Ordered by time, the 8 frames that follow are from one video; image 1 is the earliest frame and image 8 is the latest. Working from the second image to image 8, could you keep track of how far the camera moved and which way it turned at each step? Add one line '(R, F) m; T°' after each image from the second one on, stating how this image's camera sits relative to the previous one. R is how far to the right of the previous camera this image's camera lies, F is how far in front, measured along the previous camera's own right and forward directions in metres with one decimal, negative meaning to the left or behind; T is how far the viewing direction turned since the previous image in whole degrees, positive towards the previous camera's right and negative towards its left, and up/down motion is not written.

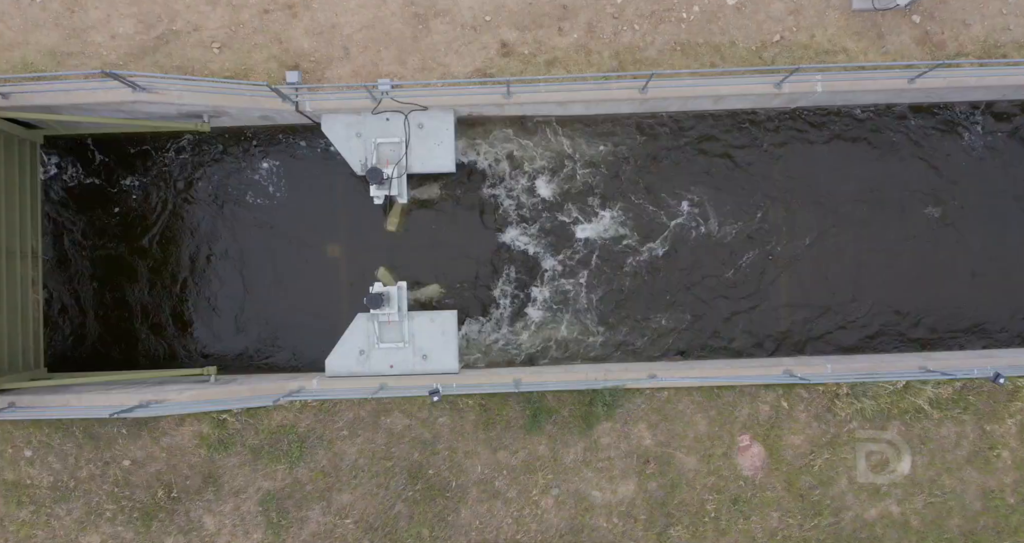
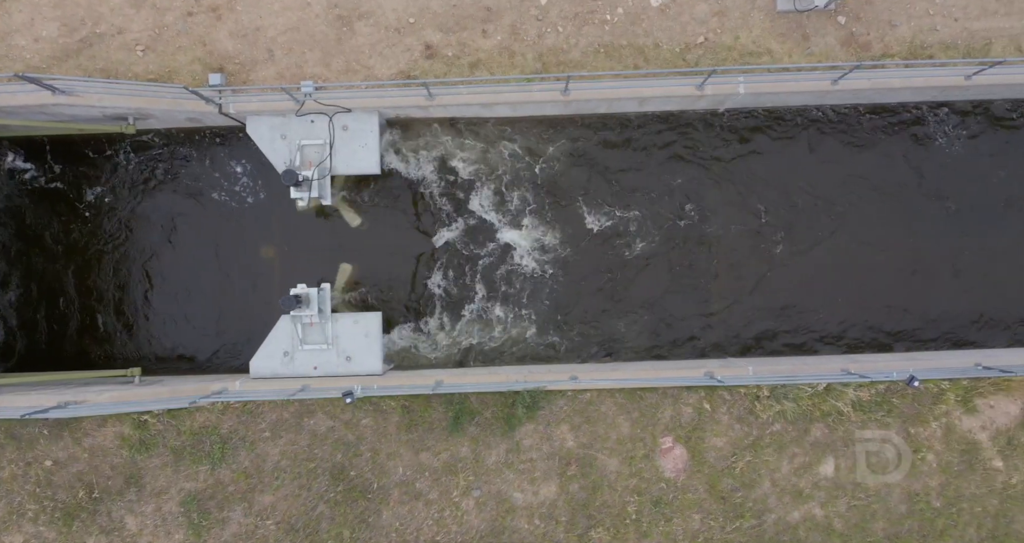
(+1.5, 0.0) m; 0°
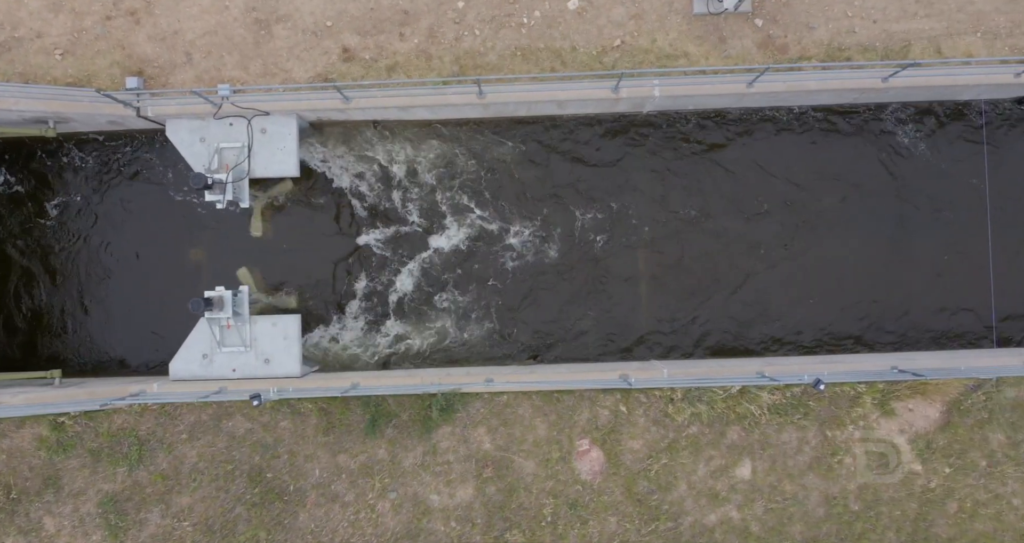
(+1.6, 0.0) m; 0°
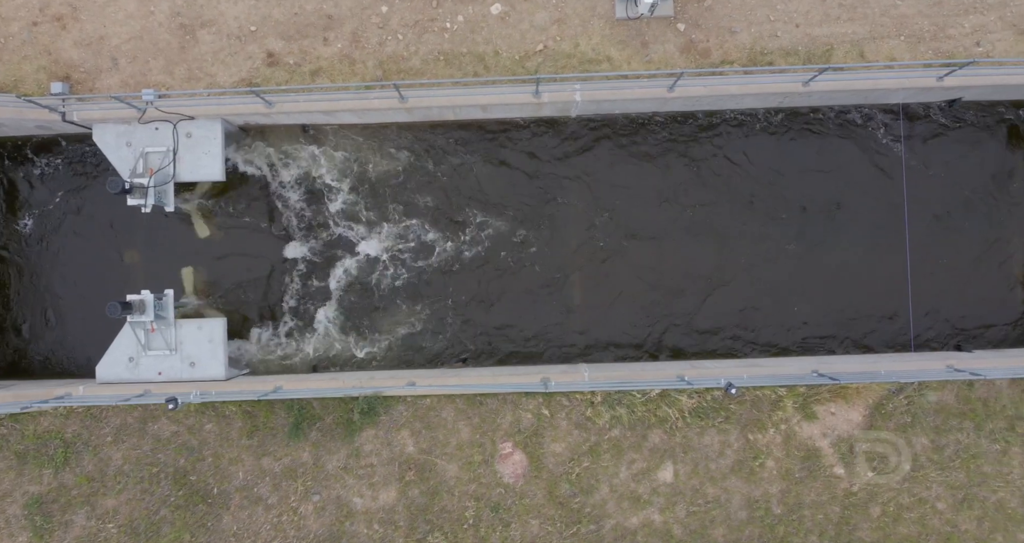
(+1.5, 0.0) m; 0°
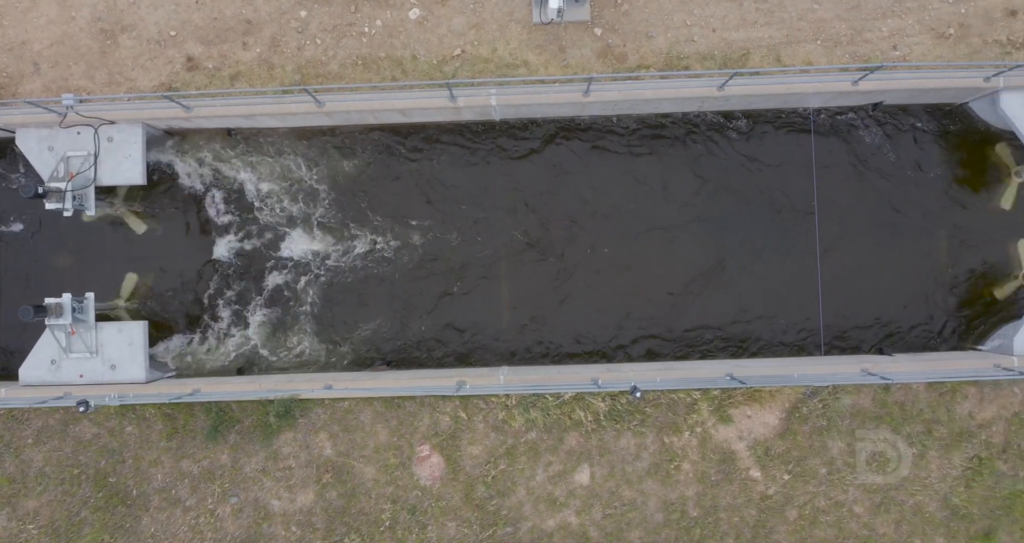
(+1.6, -0.1) m; 0°
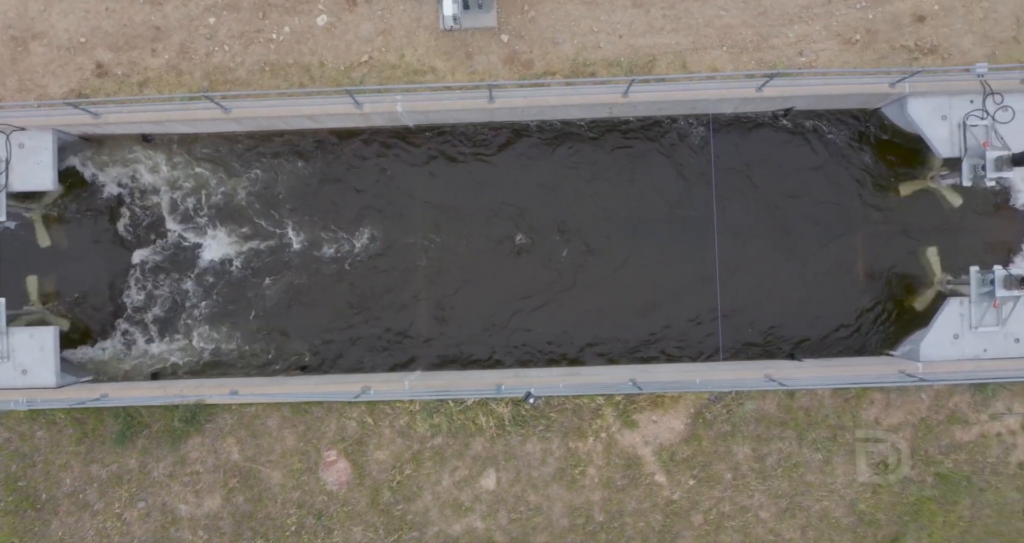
(+1.8, 0.0) m; 0°
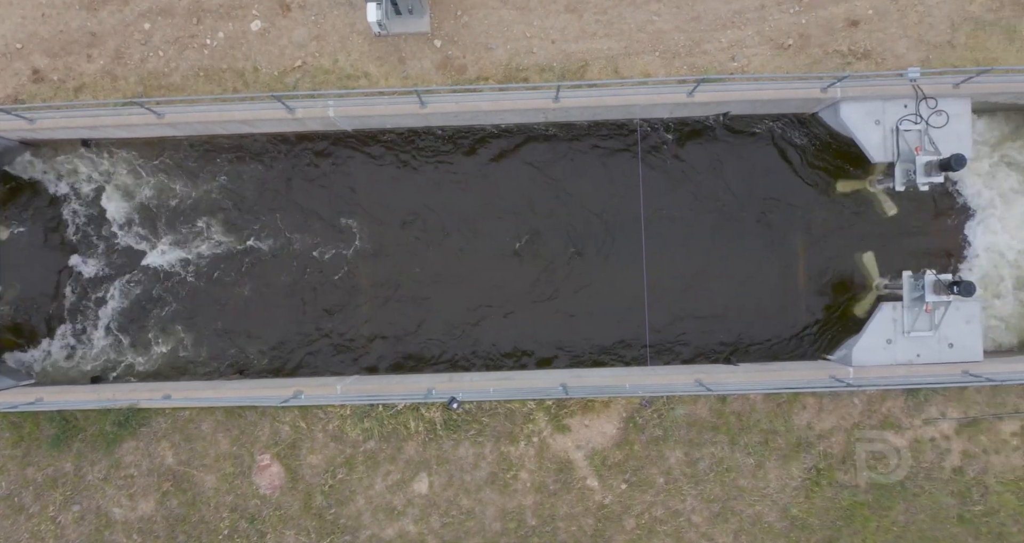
(+1.3, 0.0) m; 0°
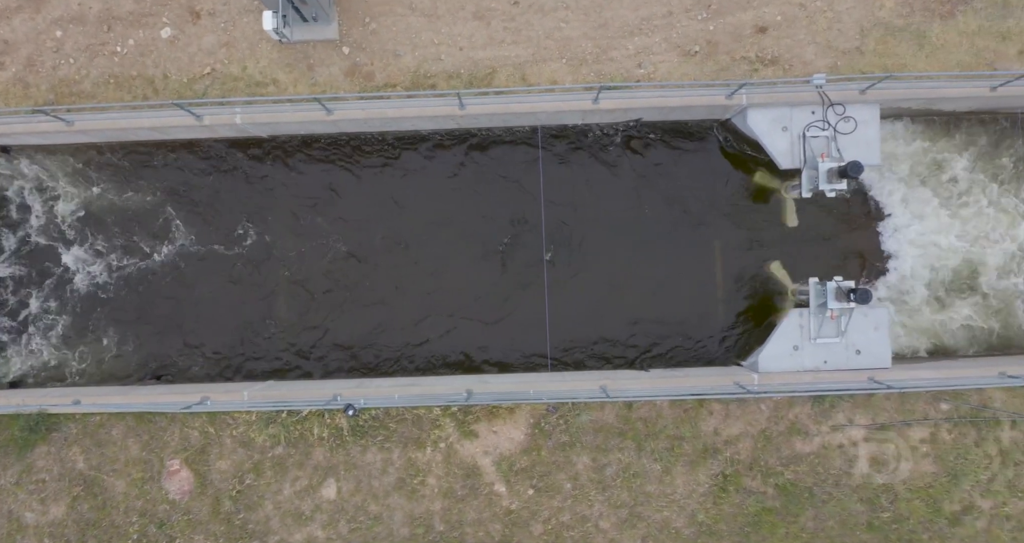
(+1.8, 0.0) m; 0°
